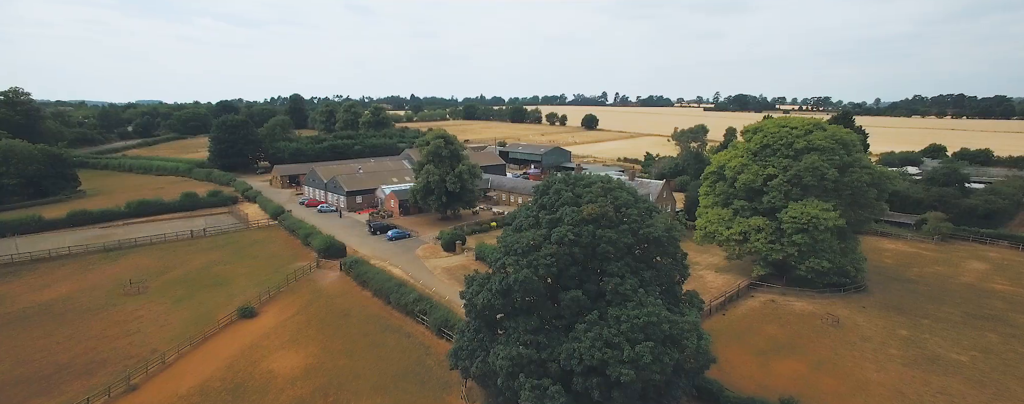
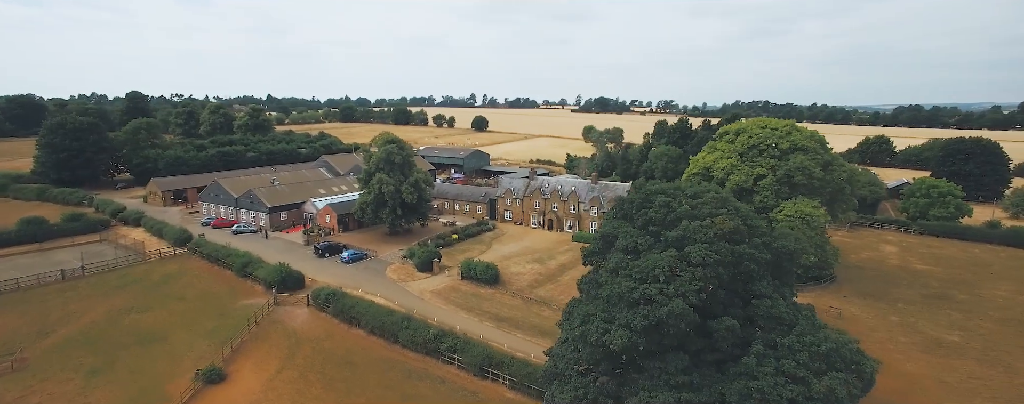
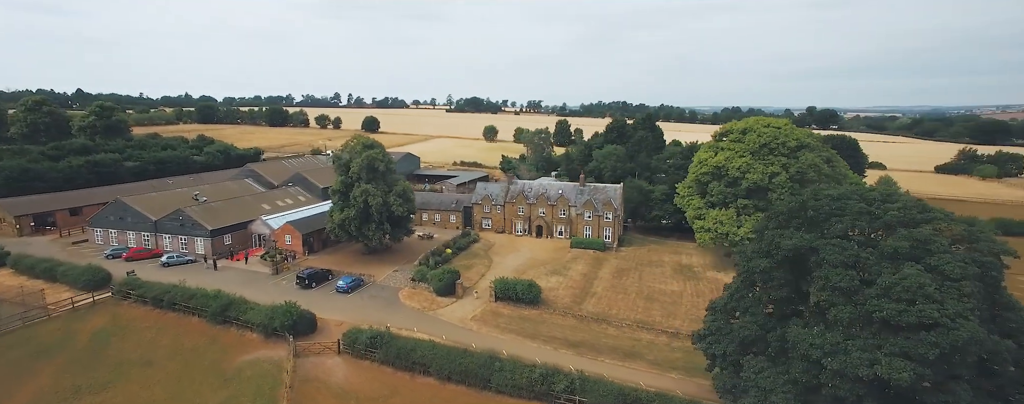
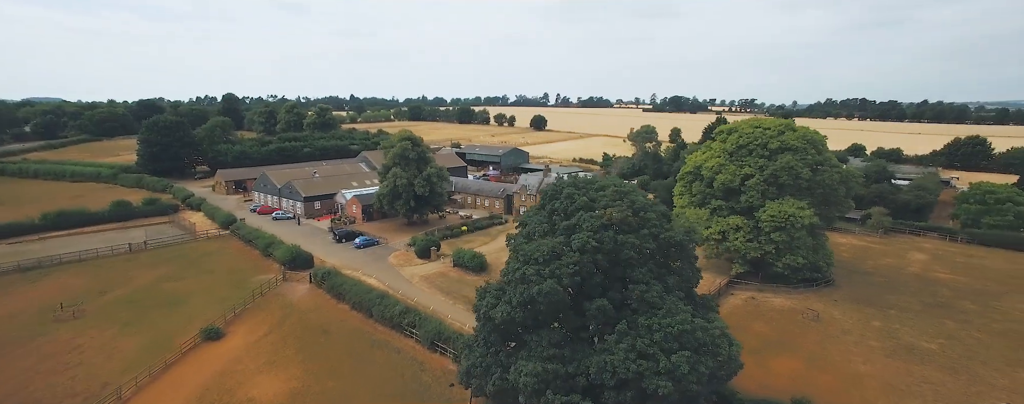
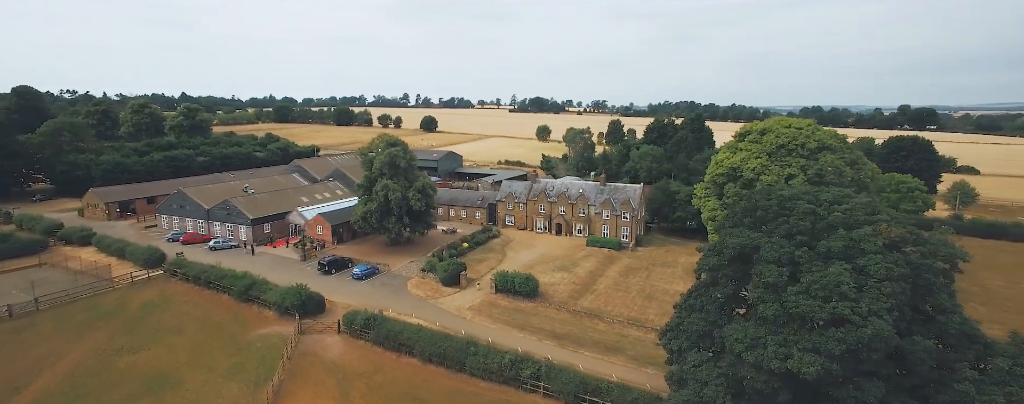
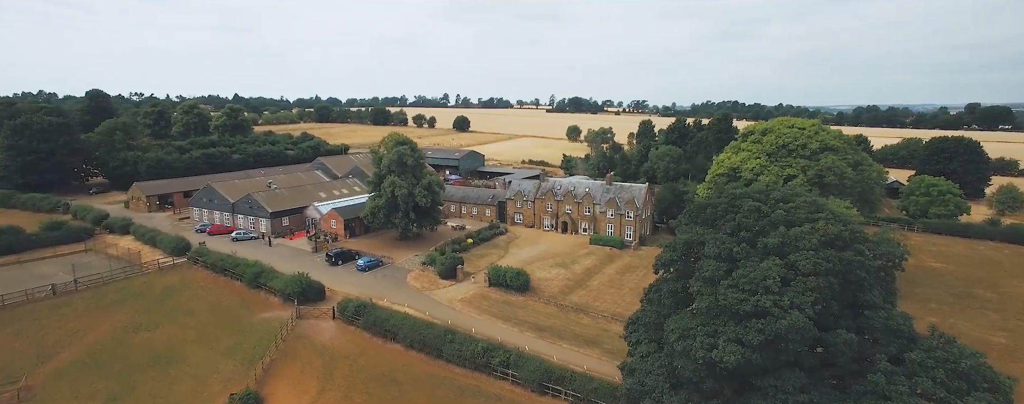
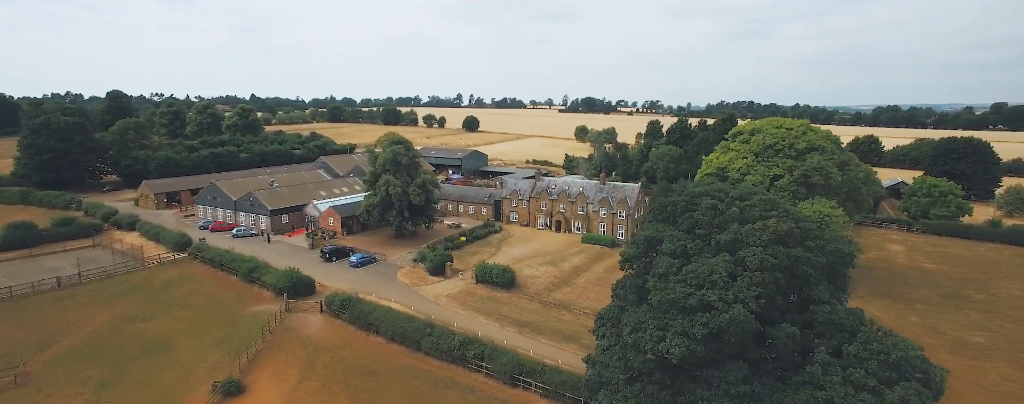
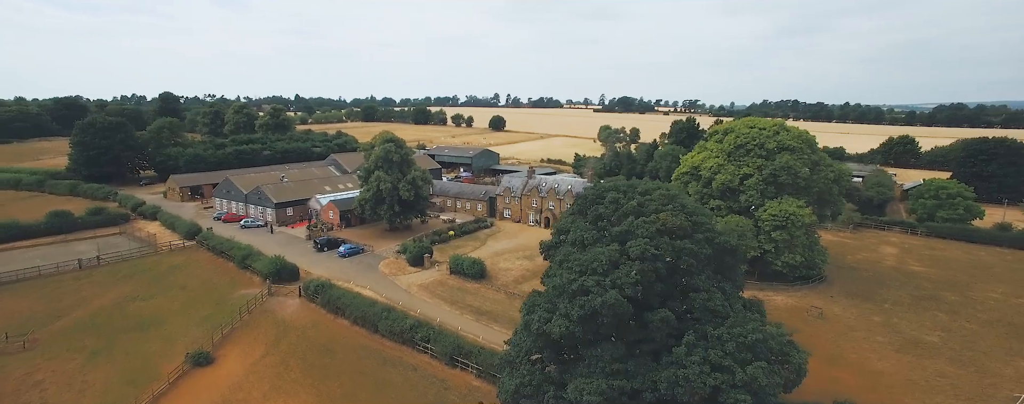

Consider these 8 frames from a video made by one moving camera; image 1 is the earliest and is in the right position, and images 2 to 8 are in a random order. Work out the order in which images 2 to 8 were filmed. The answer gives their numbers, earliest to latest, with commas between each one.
4, 8, 2, 7, 6, 5, 3
